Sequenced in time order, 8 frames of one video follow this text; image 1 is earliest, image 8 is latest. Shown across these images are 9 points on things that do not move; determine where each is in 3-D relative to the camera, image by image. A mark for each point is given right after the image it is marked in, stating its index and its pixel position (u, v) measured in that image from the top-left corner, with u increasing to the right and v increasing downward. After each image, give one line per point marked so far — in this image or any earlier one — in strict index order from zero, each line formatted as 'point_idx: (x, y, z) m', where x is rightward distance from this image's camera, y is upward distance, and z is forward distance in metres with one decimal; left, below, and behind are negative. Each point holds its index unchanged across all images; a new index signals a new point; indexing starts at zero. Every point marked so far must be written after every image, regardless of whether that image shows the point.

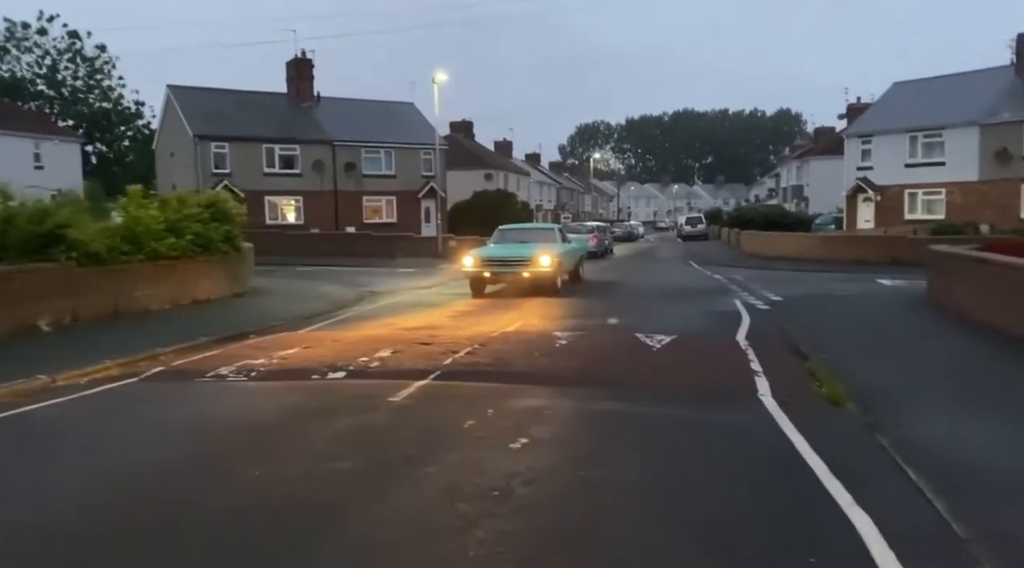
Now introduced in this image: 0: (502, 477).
0: (-0.2, -1.5, +6.1) m
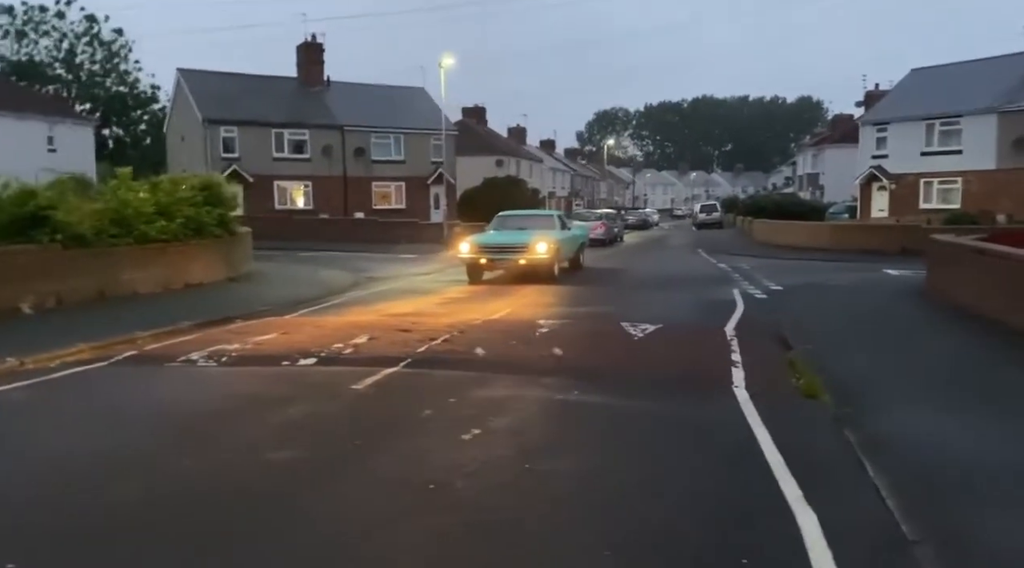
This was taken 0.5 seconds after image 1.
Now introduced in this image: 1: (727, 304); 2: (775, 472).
0: (-0.6, -1.4, +5.9) m
1: (+4.5, -0.4, +16.3) m
2: (+2.0, -1.5, +5.8) m
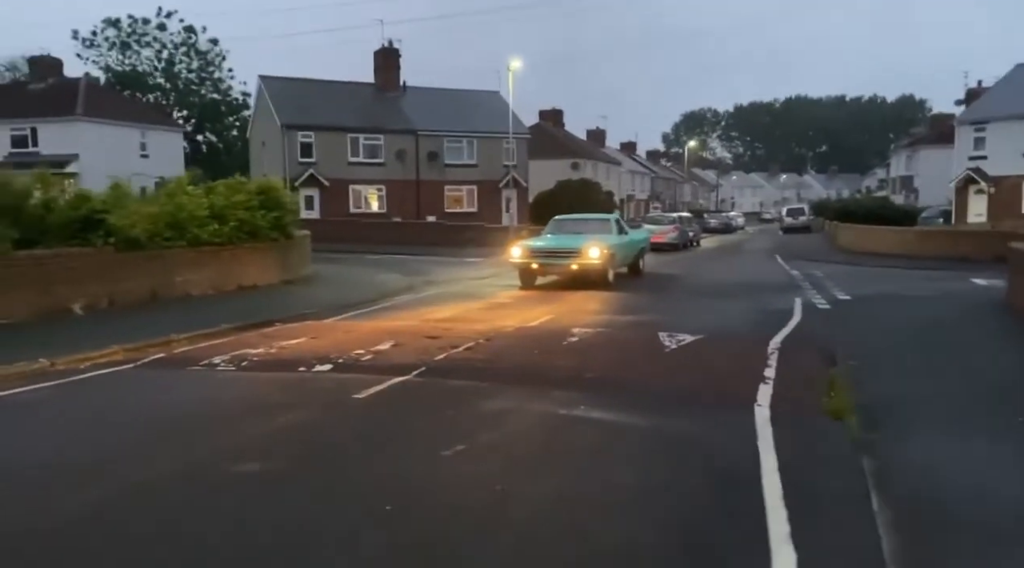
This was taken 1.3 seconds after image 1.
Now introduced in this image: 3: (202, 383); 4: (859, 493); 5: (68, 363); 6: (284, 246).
0: (-0.8, -1.5, +5.6) m
1: (+5.3, -0.6, +15.4) m
2: (+1.7, -1.6, +5.3) m
3: (-3.7, -1.2, +9.3) m
4: (+2.5, -1.5, +5.5) m
5: (-5.9, -1.1, +10.2) m
6: (-5.9, +1.0, +19.9) m
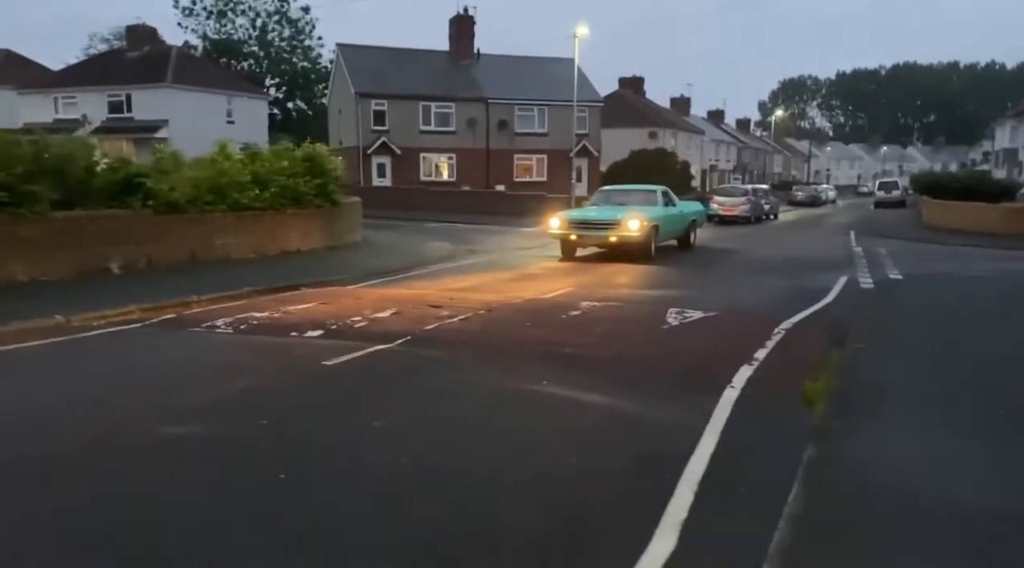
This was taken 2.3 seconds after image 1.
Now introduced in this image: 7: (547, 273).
0: (-1.5, -1.3, +5.7) m
1: (+5.8, -0.1, +14.7) m
2: (+1.0, -1.4, +5.0) m
3: (-4.0, -0.7, +9.6) m
4: (+1.8, -1.4, +5.2) m
5: (-6.0, -0.5, +10.8) m
6: (-4.8, +1.9, +20.3) m
7: (+0.8, +0.2, +17.5) m
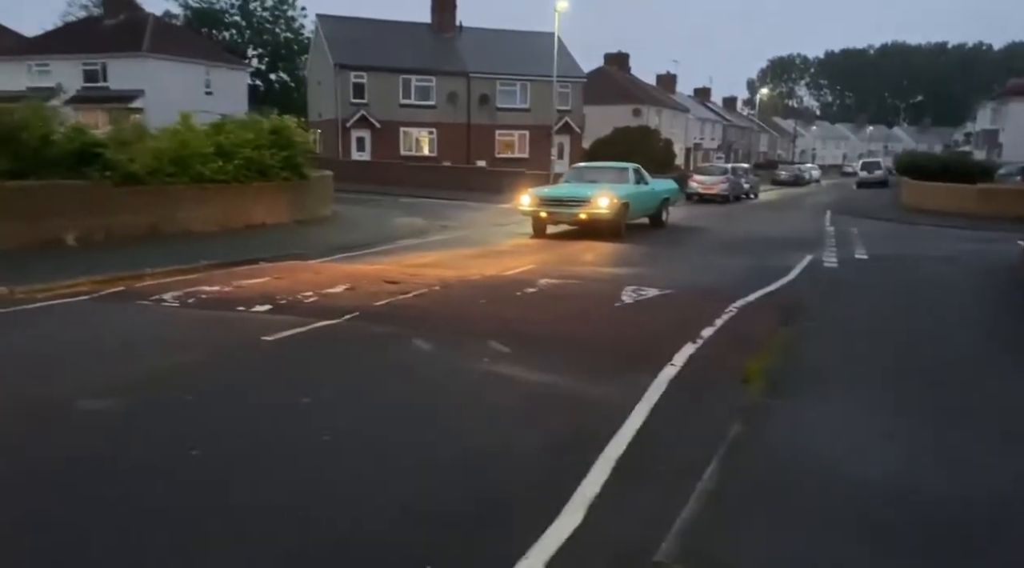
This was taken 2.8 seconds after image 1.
0: (-2.0, -1.1, +5.6) m
1: (+5.1, +0.3, +14.7) m
2: (+0.4, -1.3, +5.0) m
3: (-4.6, -0.4, +9.5) m
4: (+1.2, -1.3, +5.2) m
5: (-6.7, -0.1, +10.6) m
6: (-5.6, +2.6, +20.1) m
7: (+0.1, +0.8, +17.4) m
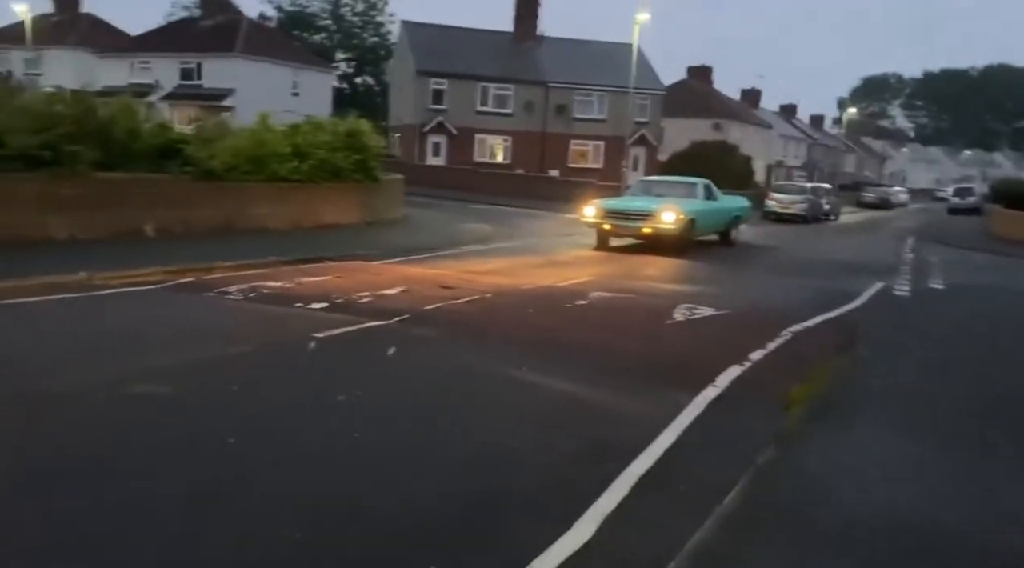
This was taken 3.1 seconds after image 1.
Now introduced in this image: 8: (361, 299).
0: (-1.8, -1.1, +5.8) m
1: (+6.1, -0.2, +14.2) m
2: (+0.6, -1.4, +5.0) m
3: (-4.0, -0.3, +9.9) m
4: (+1.3, -1.4, +5.1) m
5: (-5.9, +0.1, +11.3) m
6: (-3.9, +2.6, +20.6) m
7: (+1.4, +0.5, +17.4) m
8: (-2.1, -0.2, +10.8) m
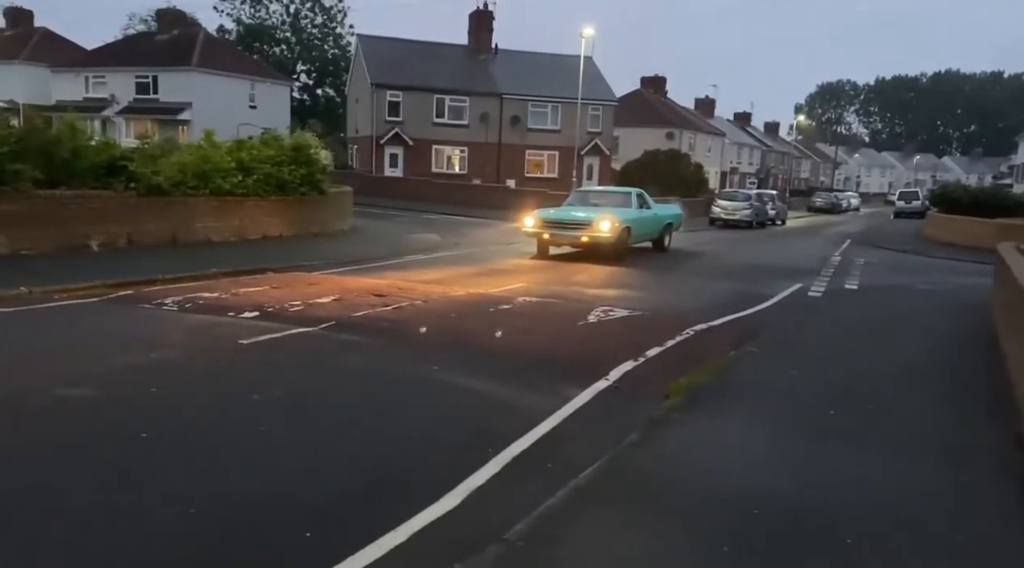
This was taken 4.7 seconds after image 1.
0: (-2.7, -1.1, +6.4) m
1: (+4.9, -0.3, +15.1) m
2: (-0.3, -1.4, +5.7) m
3: (-5.1, -0.5, +10.5) m
4: (+0.5, -1.4, +5.8) m
5: (-7.1, -0.1, +11.7) m
6: (-5.4, +2.3, +21.1) m
7: (0.0, +0.4, +18.1) m
8: (-3.2, -0.3, +11.4) m
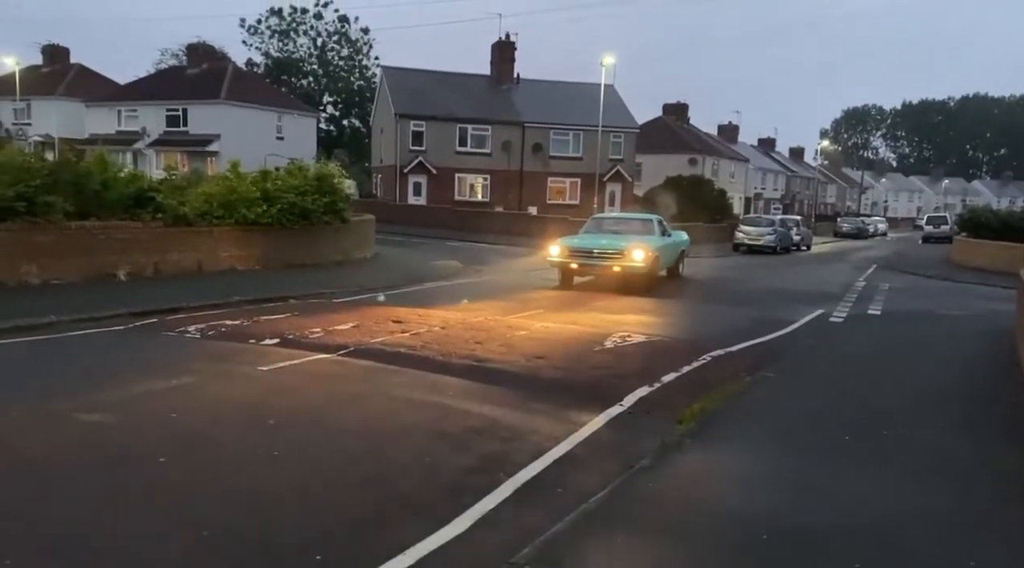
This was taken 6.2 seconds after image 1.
0: (-2.7, -1.4, +6.6) m
1: (+5.2, -0.8, +15.0) m
2: (-0.2, -1.6, +5.7) m
3: (-4.8, -0.8, +10.7) m
4: (+0.5, -1.6, +5.8) m
5: (-6.8, -0.6, +12.0) m
6: (-4.9, +1.5, +21.5) m
7: (+0.5, -0.3, +18.2) m
8: (-3.0, -0.7, +11.5) m
